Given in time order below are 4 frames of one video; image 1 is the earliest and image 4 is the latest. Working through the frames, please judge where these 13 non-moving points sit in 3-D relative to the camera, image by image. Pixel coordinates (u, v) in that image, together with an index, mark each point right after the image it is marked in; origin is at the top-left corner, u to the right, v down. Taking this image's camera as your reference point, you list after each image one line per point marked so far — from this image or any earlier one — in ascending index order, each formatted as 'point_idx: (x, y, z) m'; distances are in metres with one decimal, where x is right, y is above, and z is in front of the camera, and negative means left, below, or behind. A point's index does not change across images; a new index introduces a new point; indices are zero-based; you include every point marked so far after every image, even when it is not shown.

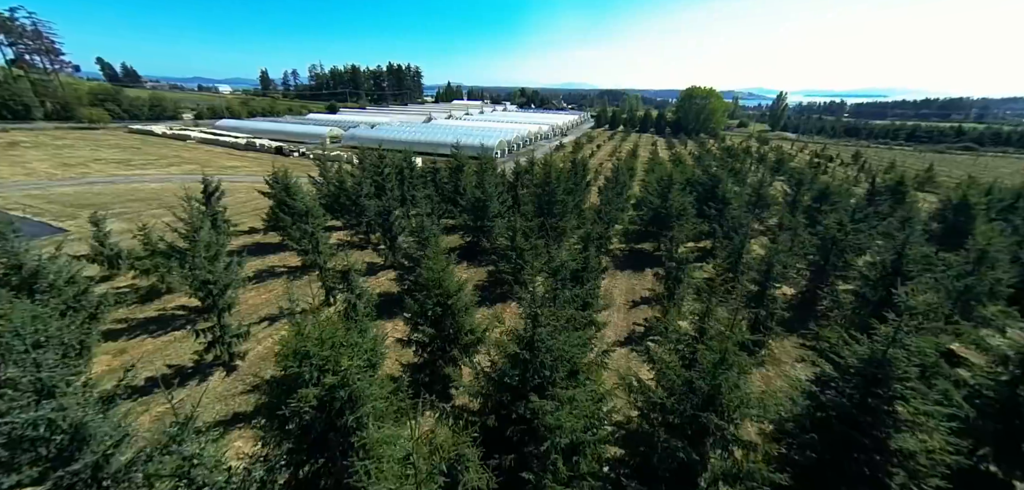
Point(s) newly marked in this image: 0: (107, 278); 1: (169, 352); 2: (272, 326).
0: (-19.4, -1.5, +18.6) m
1: (-12.4, -3.9, +13.9) m
2: (-10.1, -3.4, +16.3) m
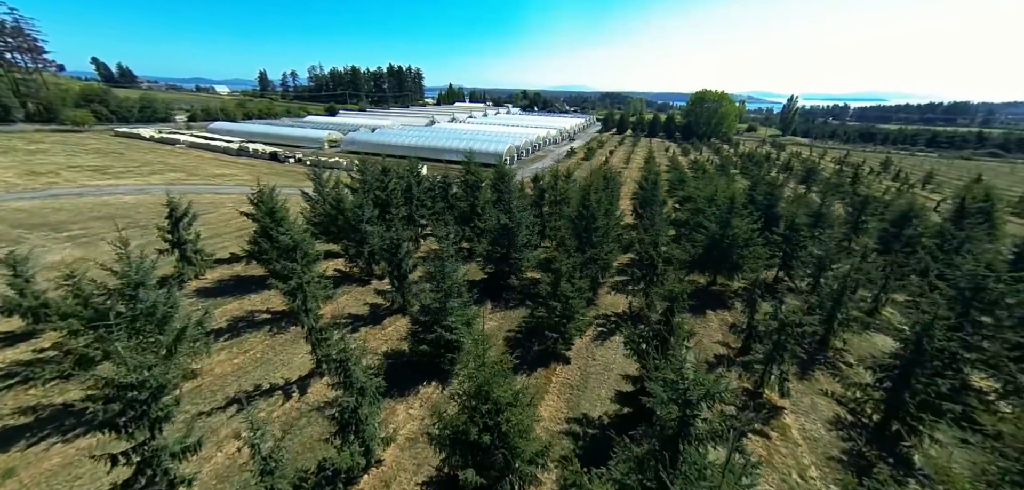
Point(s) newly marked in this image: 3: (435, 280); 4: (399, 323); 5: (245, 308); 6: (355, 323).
0: (-17.7, -3.3, +14.2) m
1: (-10.6, -5.6, +9.6) m
2: (-8.4, -5.2, +11.9) m
3: (-2.9, -1.4, +14.8) m
4: (-5.2, -3.5, +17.7) m
5: (-12.4, -3.0, +18.0) m
6: (-7.1, -3.6, +17.6) m
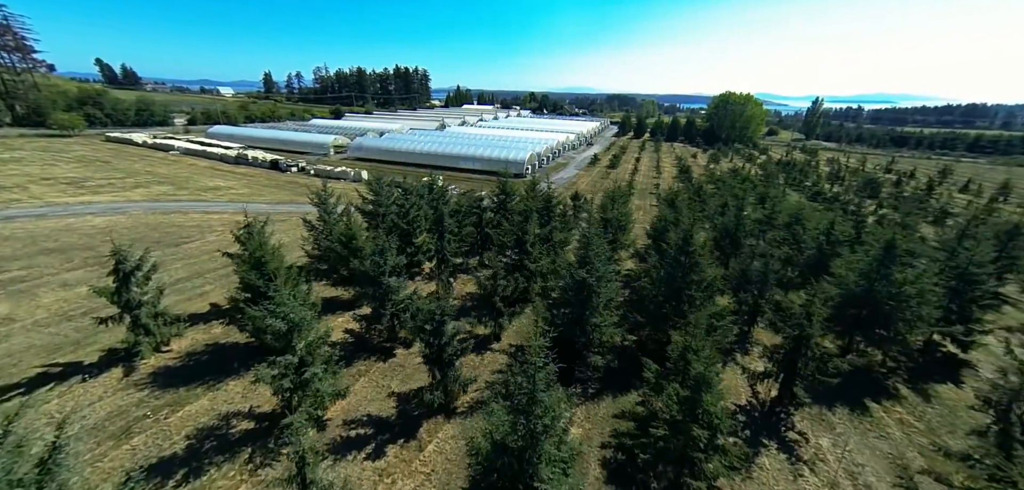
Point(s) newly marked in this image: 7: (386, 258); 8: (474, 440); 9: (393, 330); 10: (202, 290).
0: (-14.8, -5.6, +8.6) m
1: (-7.7, -7.9, +3.9) m
2: (-5.5, -7.5, +6.2) m
3: (+0.1, -3.7, +9.1) m
4: (-2.2, -5.9, +12.0) m
5: (-9.4, -5.3, +12.3) m
6: (-4.1, -5.9, +11.9) m
7: (-5.1, -0.5, +15.4) m
8: (-1.0, -5.0, +10.1) m
9: (-5.0, -3.5, +16.2) m
10: (-15.7, -2.2, +19.7) m
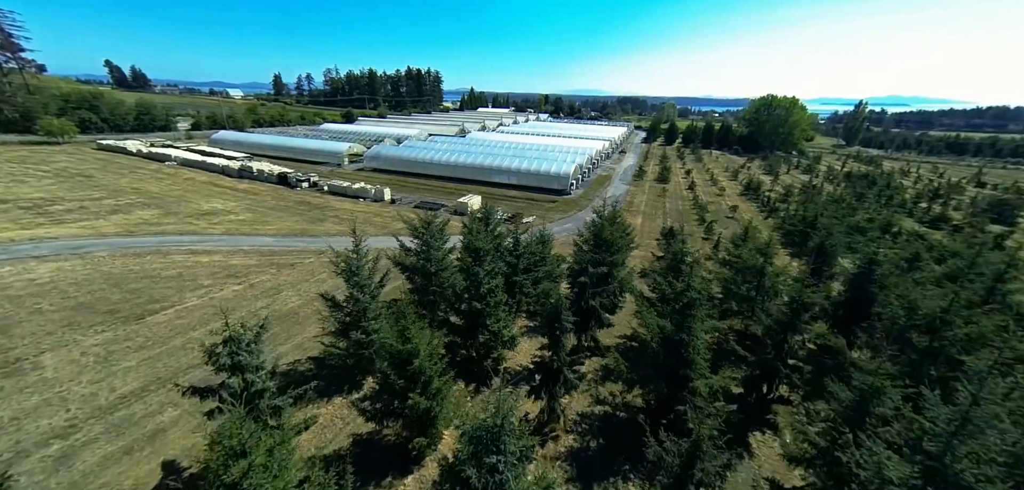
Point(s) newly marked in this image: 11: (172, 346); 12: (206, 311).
0: (-10.0, -8.8, +0.6) m
1: (-3.1, -11.1, -4.3) m
2: (-0.7, -10.7, -2.0) m
3: (+4.8, -7.0, +0.7) m
4: (+2.6, -9.2, +3.7) m
5: (-4.5, -8.5, +4.2) m
6: (+0.7, -9.2, +3.7) m
7: (-0.2, -3.8, +7.2) m
8: (+3.8, -8.4, +1.8) m
9: (-0.1, -6.8, +7.9) m
10: (-10.8, -5.4, +11.7) m
11: (-13.8, -3.9, +15.7) m
12: (-14.5, -2.9, +18.4) m
